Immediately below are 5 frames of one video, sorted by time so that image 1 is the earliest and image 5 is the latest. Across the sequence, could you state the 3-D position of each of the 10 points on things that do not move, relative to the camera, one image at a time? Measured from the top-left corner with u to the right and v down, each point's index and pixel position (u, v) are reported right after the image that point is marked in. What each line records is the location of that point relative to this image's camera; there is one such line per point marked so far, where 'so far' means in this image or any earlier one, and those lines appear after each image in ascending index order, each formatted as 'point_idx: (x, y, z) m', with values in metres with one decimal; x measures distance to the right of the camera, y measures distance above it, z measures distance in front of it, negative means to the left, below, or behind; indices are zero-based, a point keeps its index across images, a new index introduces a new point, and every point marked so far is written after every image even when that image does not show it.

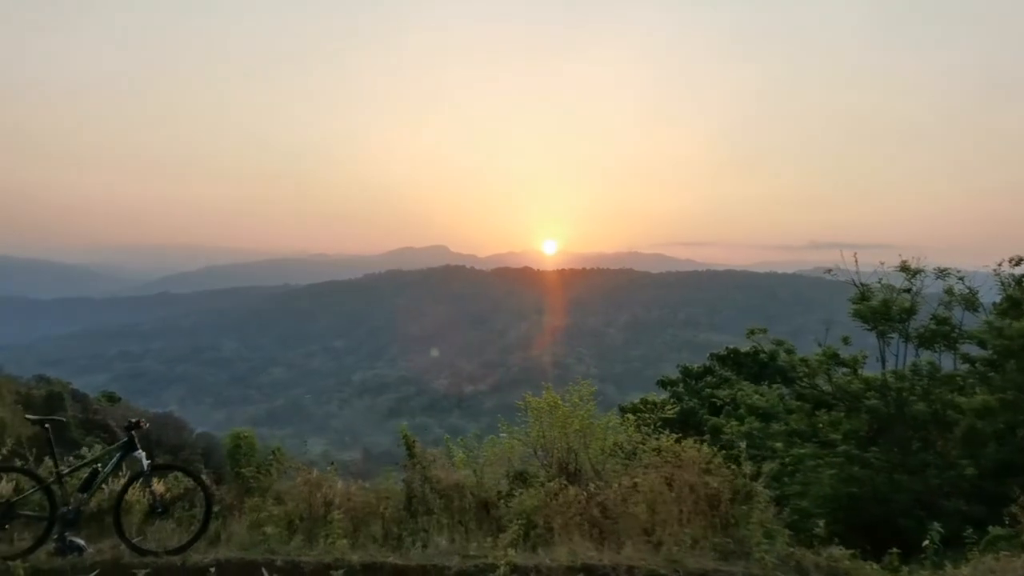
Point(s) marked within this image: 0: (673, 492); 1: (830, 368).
0: (+1.0, -1.3, +5.3) m
1: (+3.8, -0.9, +10.4) m
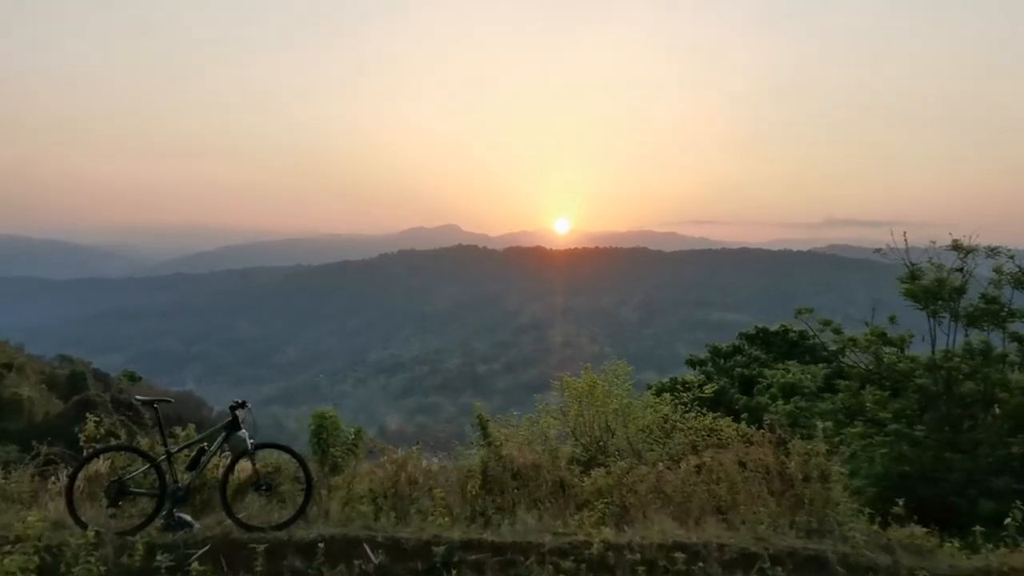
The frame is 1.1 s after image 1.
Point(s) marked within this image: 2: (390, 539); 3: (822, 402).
0: (+1.5, -1.2, +5.4) m
1: (+4.4, -0.7, +10.4) m
2: (-0.6, -1.2, +4.1) m
3: (+4.0, -1.5, +11.0) m
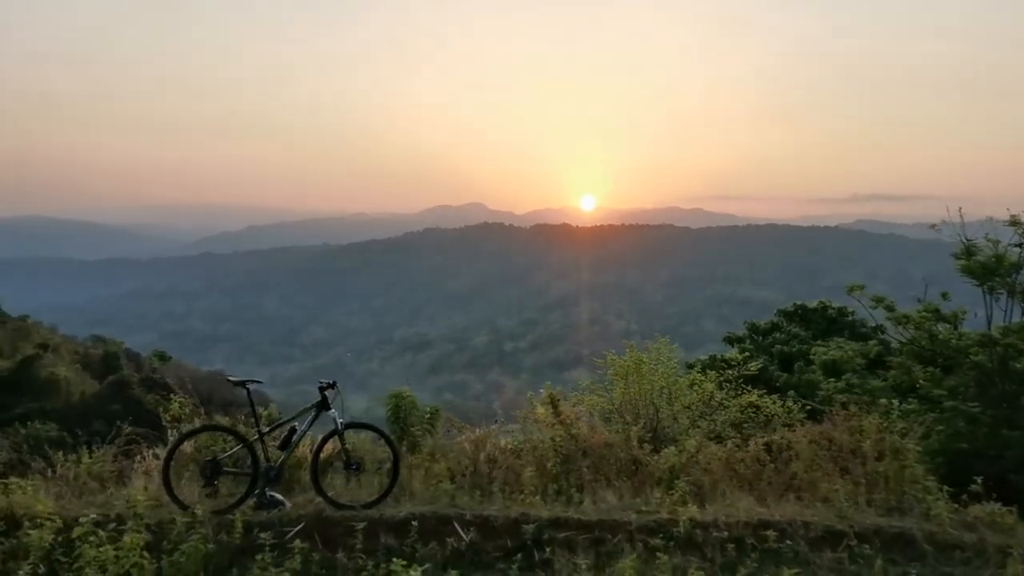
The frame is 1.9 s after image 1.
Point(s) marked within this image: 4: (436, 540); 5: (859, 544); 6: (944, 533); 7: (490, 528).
0: (+2.0, -1.1, +5.4) m
1: (+5.0, -0.4, +10.3) m
2: (-0.2, -1.1, +4.2) m
3: (+4.6, -1.2, +10.9) m
4: (-0.4, -1.2, +4.0) m
5: (+1.7, -1.2, +4.2) m
6: (+2.1, -1.2, +4.3) m
7: (-0.1, -1.1, +4.1) m
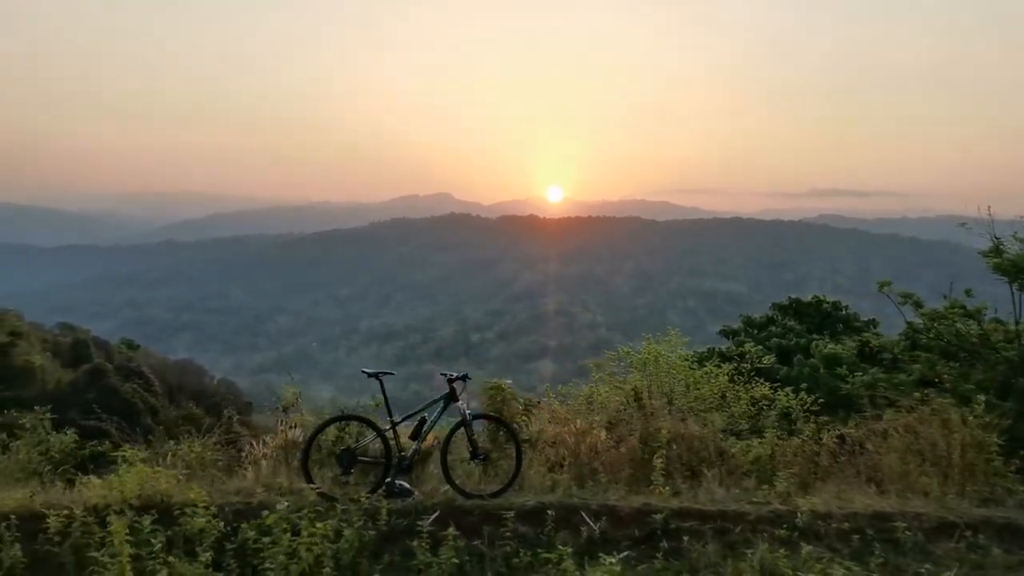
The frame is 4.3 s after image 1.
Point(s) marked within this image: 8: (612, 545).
0: (+2.5, -1.1, +5.5) m
1: (+5.4, -0.3, +10.5) m
2: (+0.5, -1.1, +4.3) m
3: (+5.0, -1.1, +11.2) m
4: (+0.3, -1.2, +4.1) m
5: (+2.3, -1.2, +4.3) m
6: (+2.7, -1.2, +4.4) m
7: (+0.5, -1.1, +4.2) m
8: (+0.5, -1.2, +4.1) m
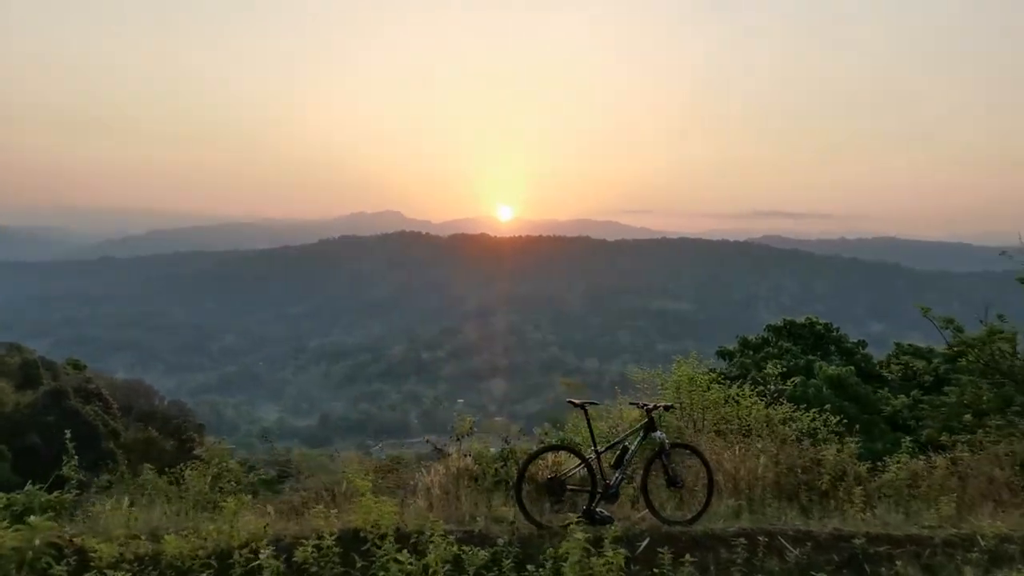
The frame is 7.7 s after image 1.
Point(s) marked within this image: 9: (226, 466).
0: (+3.5, -1.3, +5.8) m
1: (+6.1, -0.7, +10.9) m
2: (+1.5, -1.2, +4.4) m
3: (+5.6, -1.4, +11.5) m
4: (+1.3, -1.3, +4.2) m
5: (+3.3, -1.4, +4.5) m
6: (+3.8, -1.4, +4.7) m
7: (+1.5, -1.3, +4.4) m
8: (+1.5, -1.4, +4.2) m
9: (-1.6, -1.0, +4.8) m
